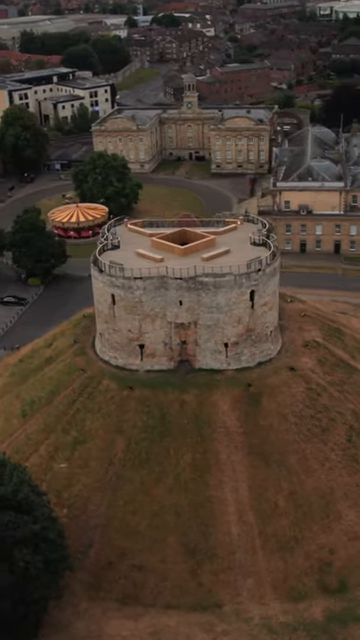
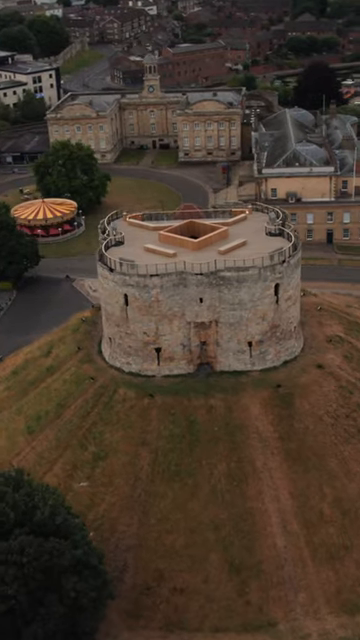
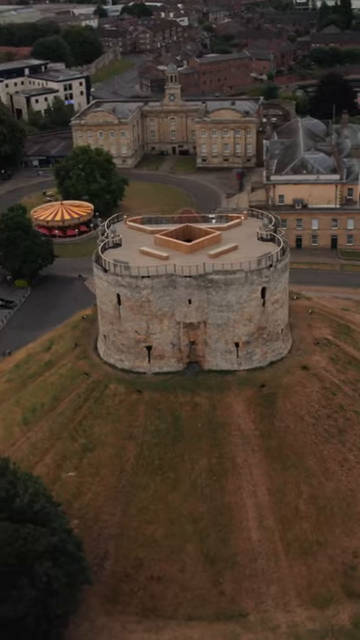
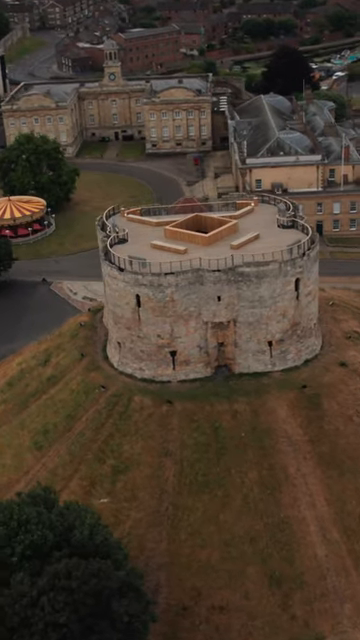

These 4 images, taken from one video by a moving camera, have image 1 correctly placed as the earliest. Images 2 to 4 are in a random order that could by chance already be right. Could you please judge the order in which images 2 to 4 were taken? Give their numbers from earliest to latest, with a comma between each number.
3, 2, 4
